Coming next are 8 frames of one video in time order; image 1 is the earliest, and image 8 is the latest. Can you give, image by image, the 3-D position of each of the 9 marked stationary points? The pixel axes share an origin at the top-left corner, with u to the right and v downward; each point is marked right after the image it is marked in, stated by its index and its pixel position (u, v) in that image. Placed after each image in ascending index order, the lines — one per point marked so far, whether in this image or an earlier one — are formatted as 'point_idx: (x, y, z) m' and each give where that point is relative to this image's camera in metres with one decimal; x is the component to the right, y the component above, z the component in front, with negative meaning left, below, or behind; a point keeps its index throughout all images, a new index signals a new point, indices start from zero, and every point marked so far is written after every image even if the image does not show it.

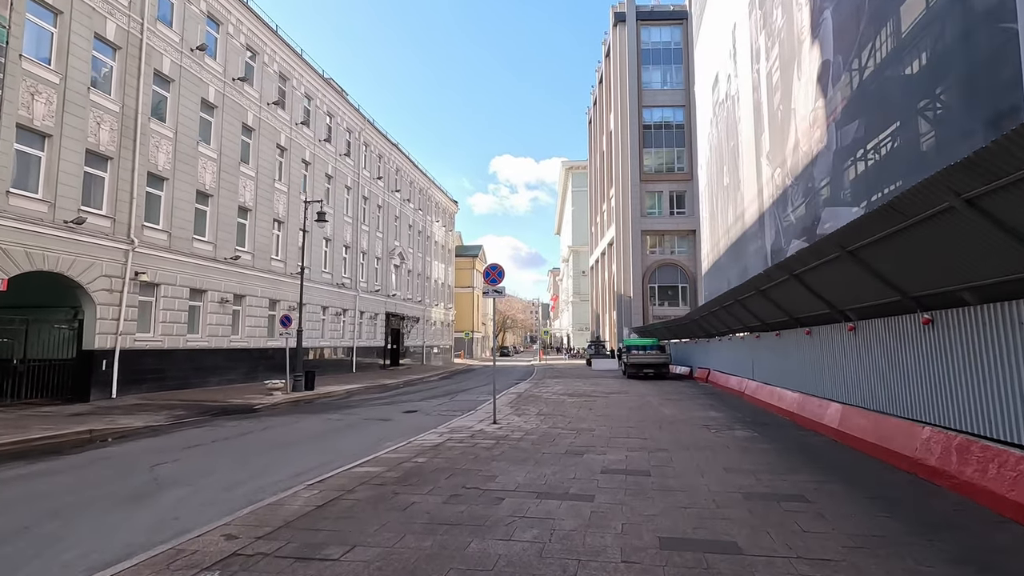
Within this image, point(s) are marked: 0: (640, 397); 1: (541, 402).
0: (+4.0, -3.4, +16.7) m
1: (+0.8, -3.3, +15.5) m
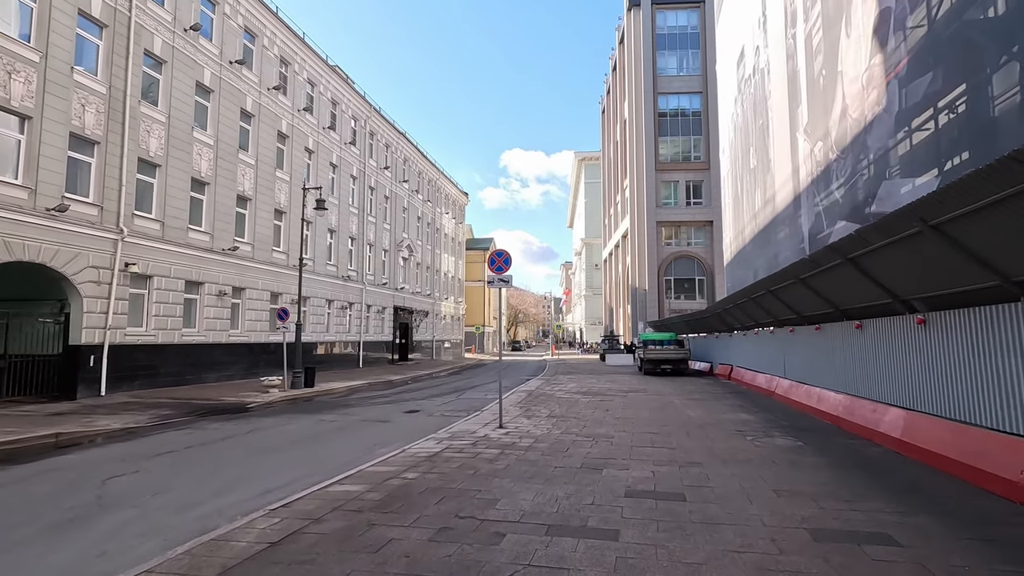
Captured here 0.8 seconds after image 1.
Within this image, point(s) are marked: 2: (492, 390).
0: (+4.3, -3.2, +15.4) m
1: (+1.0, -3.1, +14.3) m
2: (-0.8, -3.8, +19.9) m
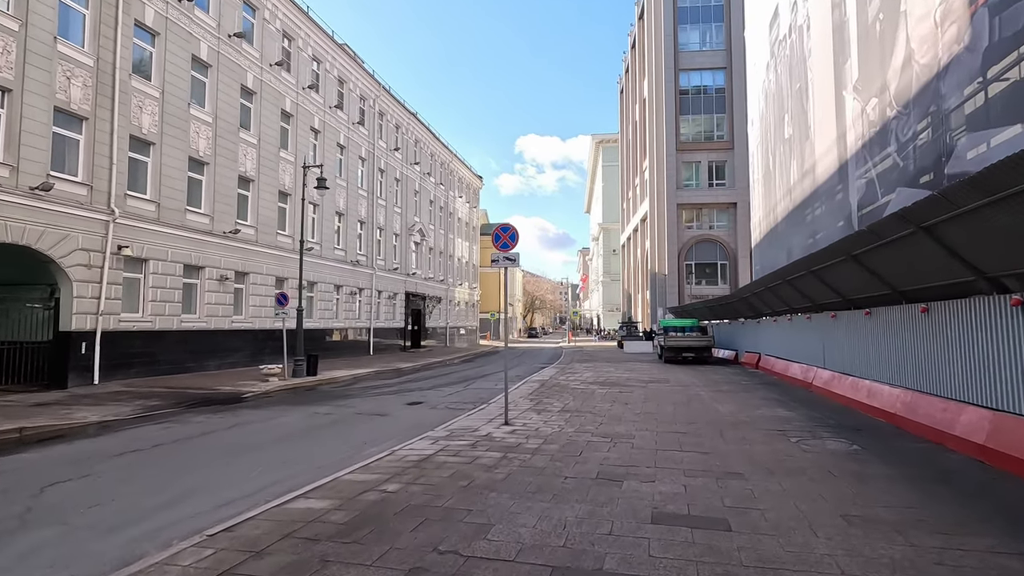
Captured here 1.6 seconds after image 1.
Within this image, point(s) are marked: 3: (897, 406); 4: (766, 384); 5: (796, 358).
0: (+4.5, -2.7, +14.1) m
1: (+1.3, -2.6, +13.1) m
2: (-0.3, -3.2, +18.8) m
3: (+6.5, -2.0, +9.1) m
4: (+7.2, -2.7, +15.2) m
5: (+9.0, -2.3, +16.8) m
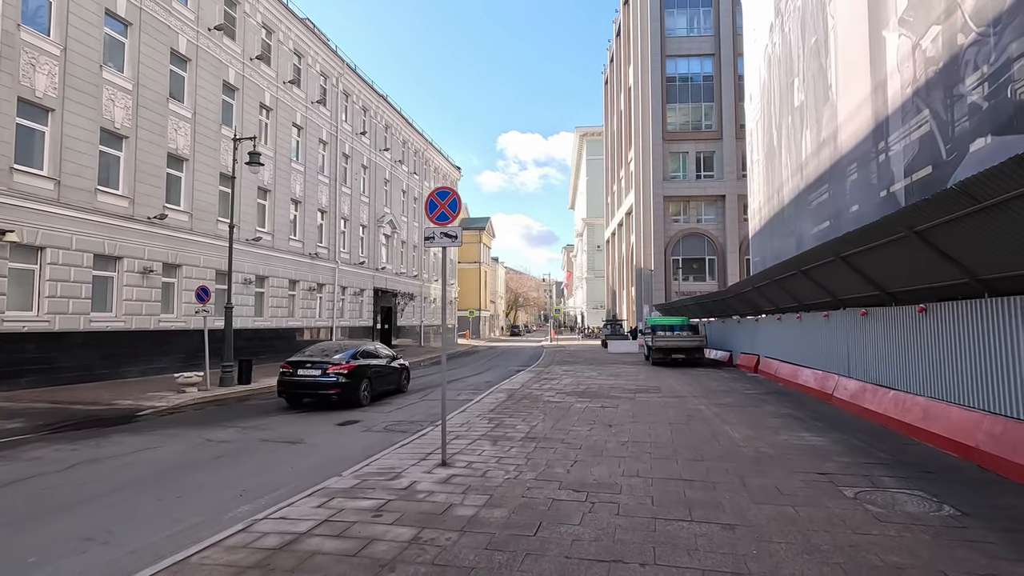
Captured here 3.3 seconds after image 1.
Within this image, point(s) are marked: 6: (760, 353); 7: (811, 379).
0: (+3.7, -2.5, +11.6) m
1: (+0.4, -2.4, +10.6) m
2: (-1.4, -3.0, +16.2) m
3: (+5.8, -1.8, +6.7) m
4: (+6.3, -2.6, +12.8) m
5: (+8.1, -2.1, +14.5) m
6: (+9.0, -2.4, +19.5) m
7: (+7.4, -2.3, +13.3) m
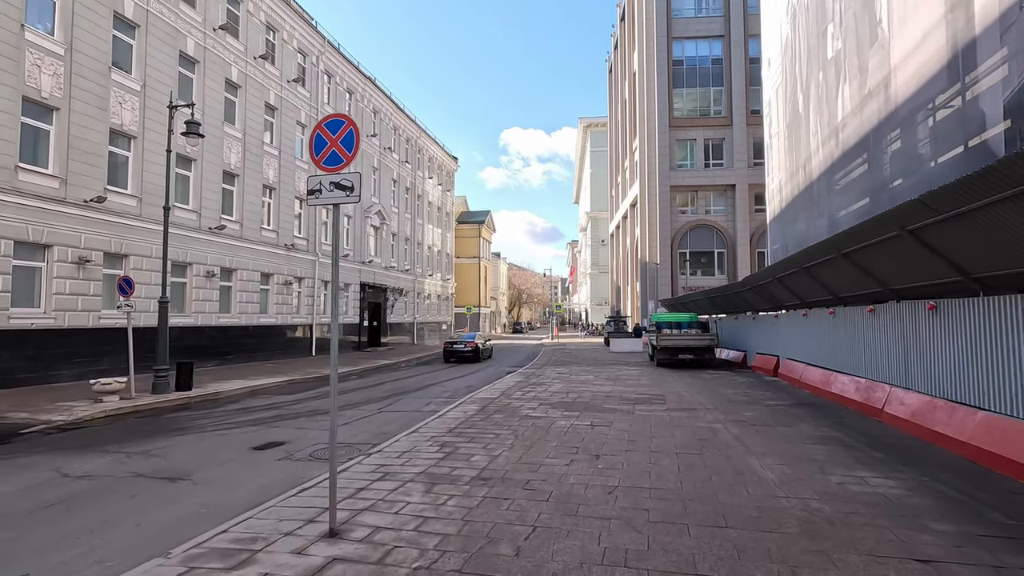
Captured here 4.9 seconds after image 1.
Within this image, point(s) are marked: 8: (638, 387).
0: (+3.1, -2.3, +9.3) m
1: (-0.1, -2.2, +8.3) m
2: (-1.9, -2.8, +13.9) m
3: (+5.2, -1.7, +4.3) m
4: (+5.8, -2.3, +10.5) m
5: (+7.5, -1.9, +12.1) m
6: (+8.6, -2.1, +17.1) m
7: (+6.8, -2.0, +10.9) m
8: (+3.3, -2.6, +14.1) m
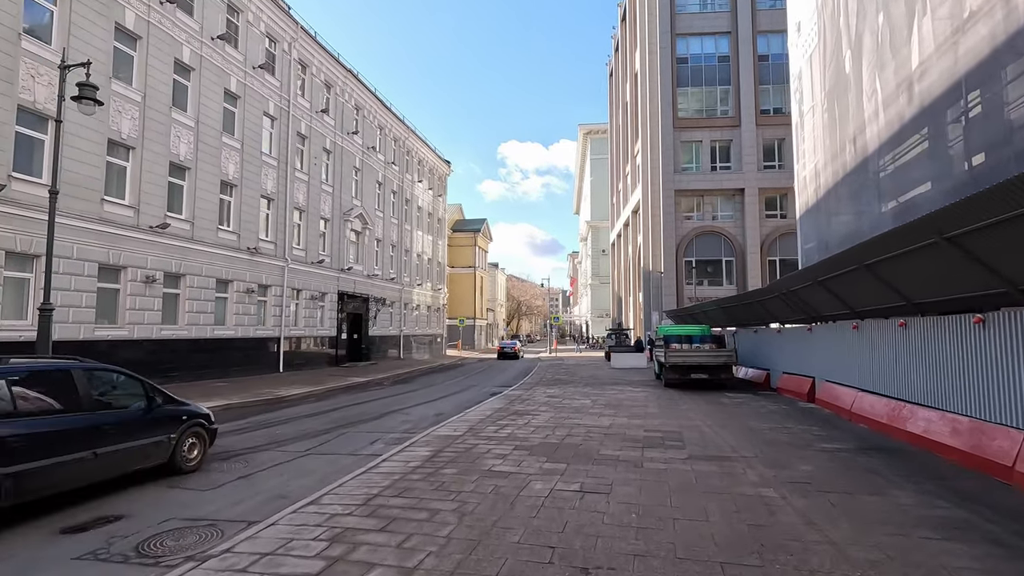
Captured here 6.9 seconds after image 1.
0: (+2.6, -2.3, +6.4) m
1: (-0.7, -2.2, +5.4) m
2: (-2.4, -2.9, +11.0) m
3: (+4.6, -1.5, +1.4) m
4: (+5.2, -2.4, +7.5) m
5: (+7.0, -1.9, +9.2) m
6: (+8.0, -2.3, +14.2) m
7: (+6.3, -2.1, +8.0) m
8: (+2.8, -2.7, +11.2) m
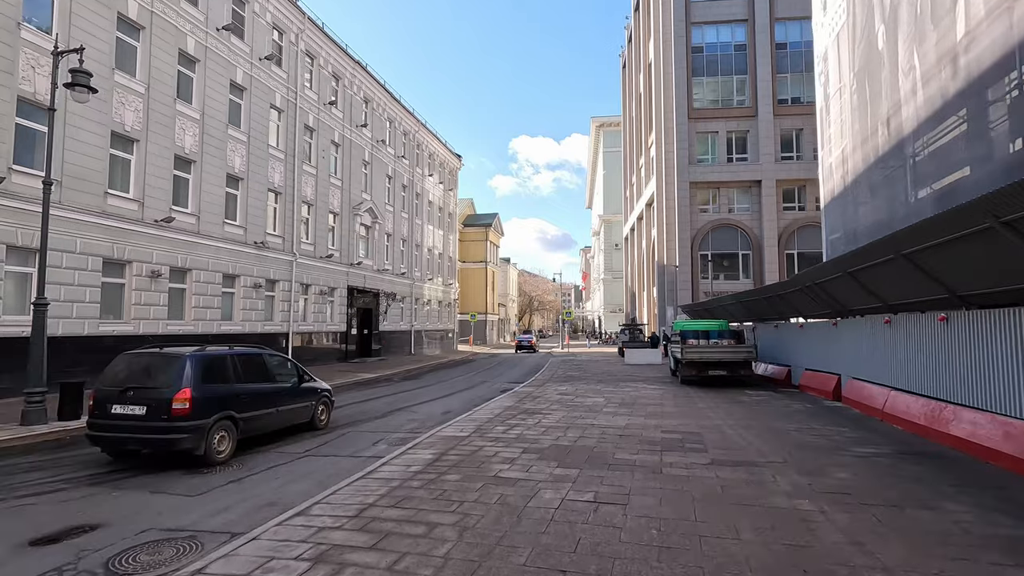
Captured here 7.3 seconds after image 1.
0: (+2.6, -2.2, +5.8) m
1: (-0.6, -2.1, +4.9) m
2: (-2.2, -2.8, +10.5) m
3: (+4.6, -1.5, +0.8) m
4: (+5.3, -2.2, +6.9) m
5: (+7.2, -1.8, +8.5) m
6: (+8.3, -2.1, +13.4) m
7: (+6.4, -1.9, +7.3) m
8: (+3.0, -2.5, +10.6) m
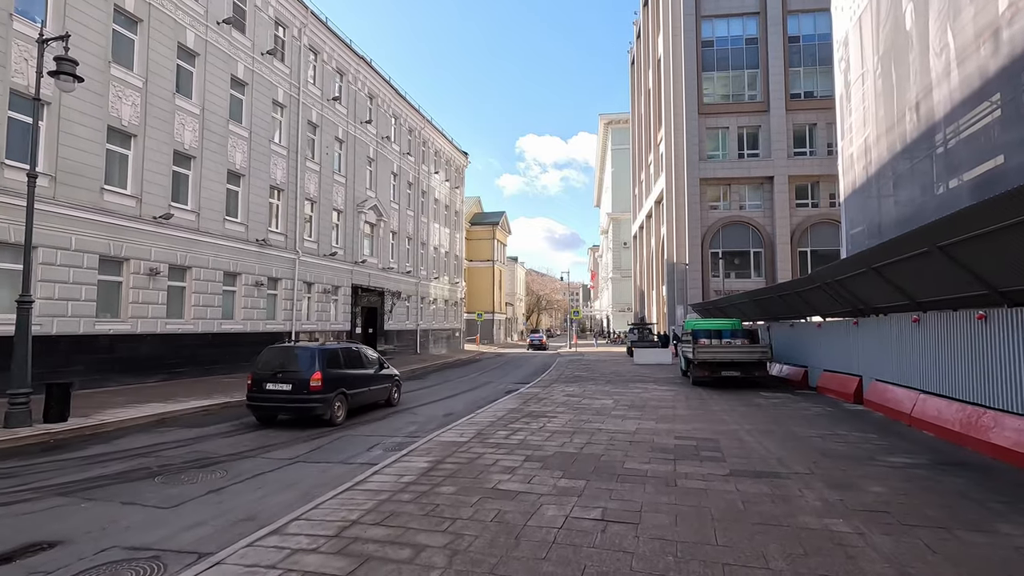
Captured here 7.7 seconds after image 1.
0: (+2.6, -2.1, +5.2) m
1: (-0.6, -2.1, +4.3) m
2: (-2.2, -2.7, +10.0) m
3: (+4.5, -1.4, +0.2) m
4: (+5.3, -2.2, +6.3) m
5: (+7.2, -1.7, +7.9) m
6: (+8.4, -2.1, +12.8) m
7: (+6.4, -1.9, +6.6) m
8: (+3.0, -2.5, +10.0) m
